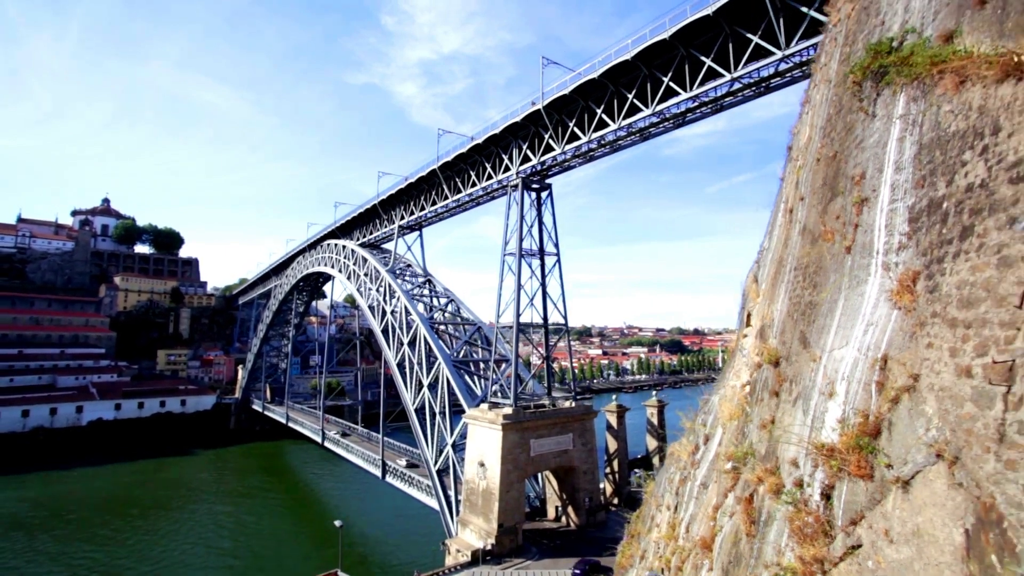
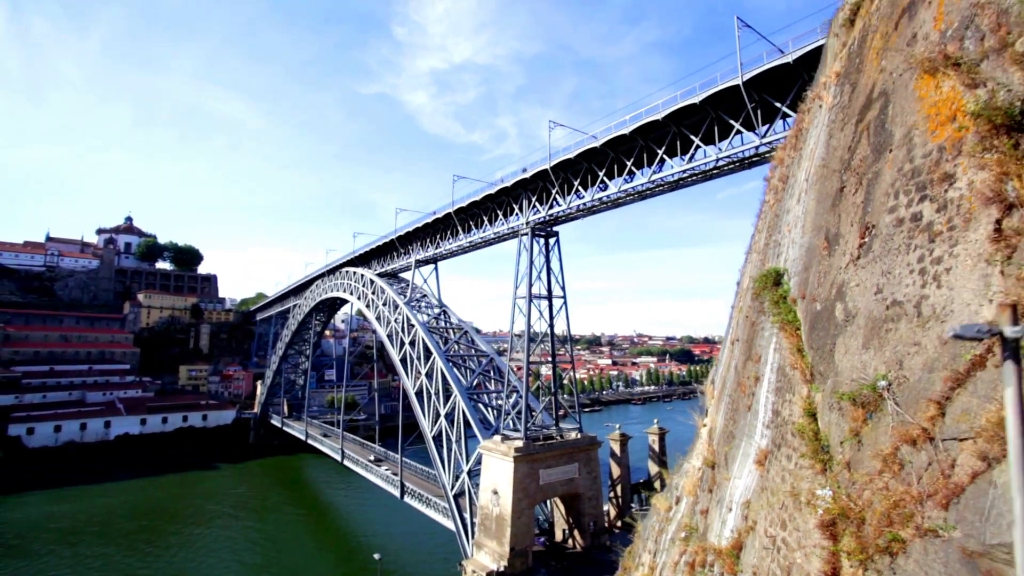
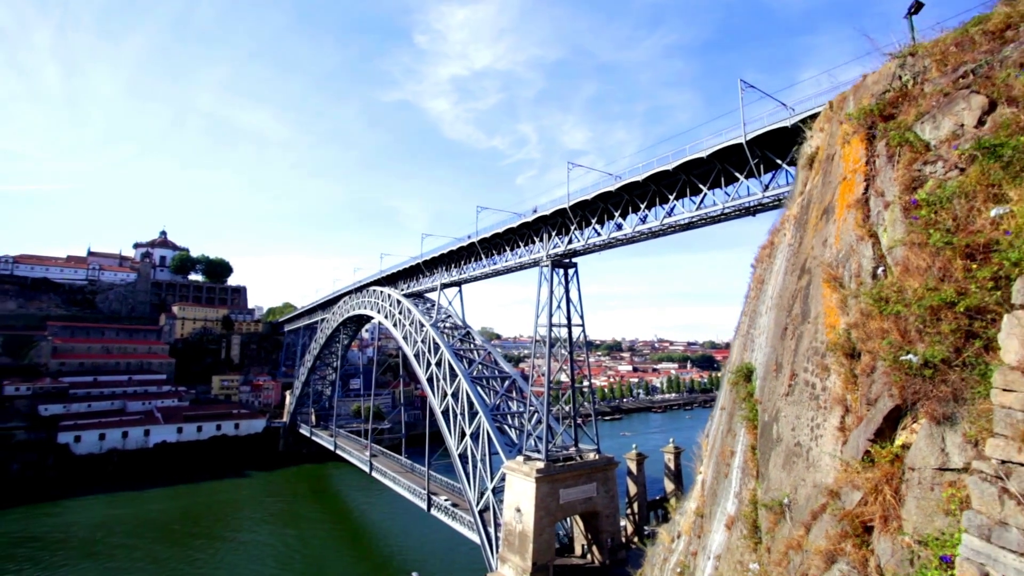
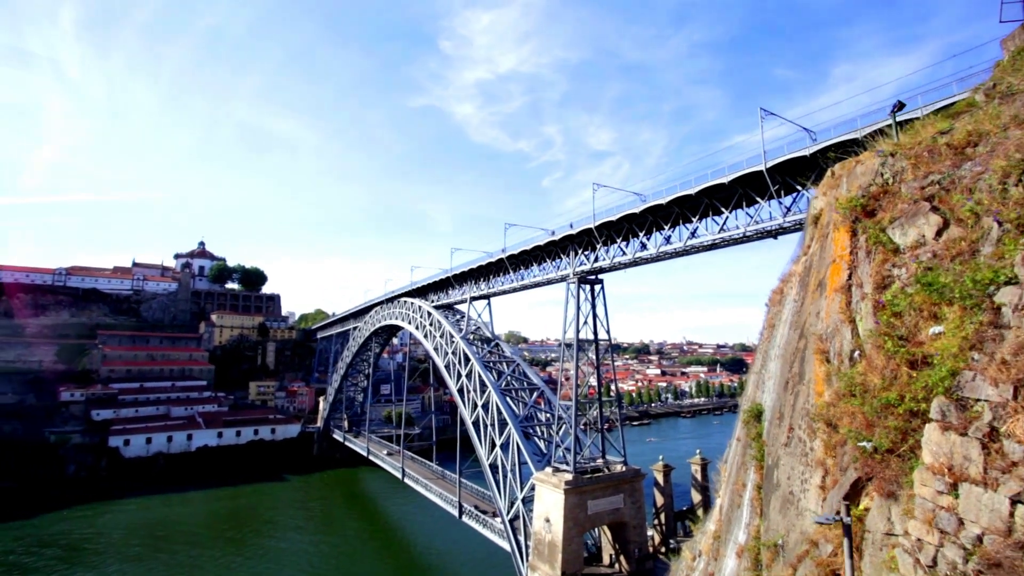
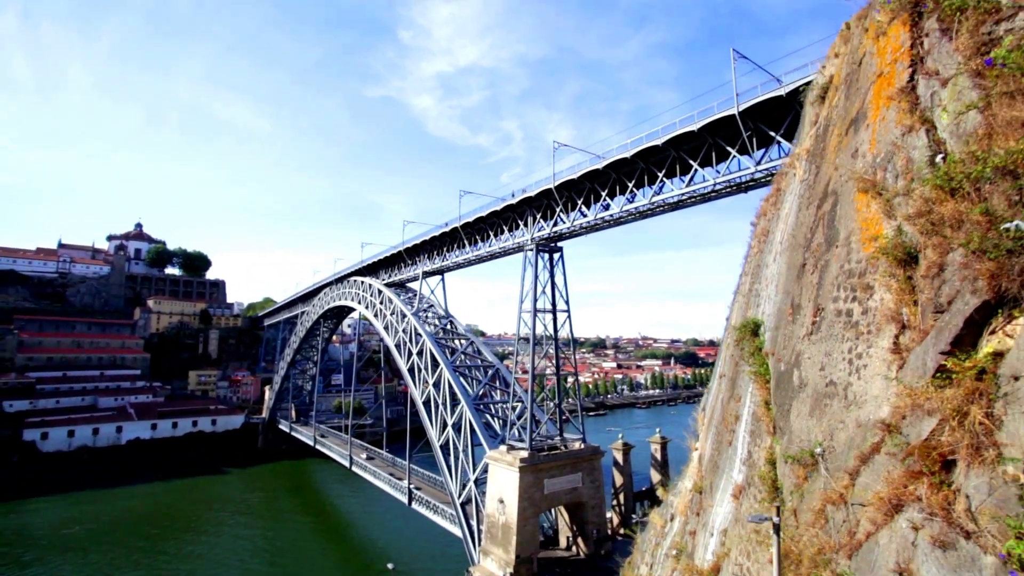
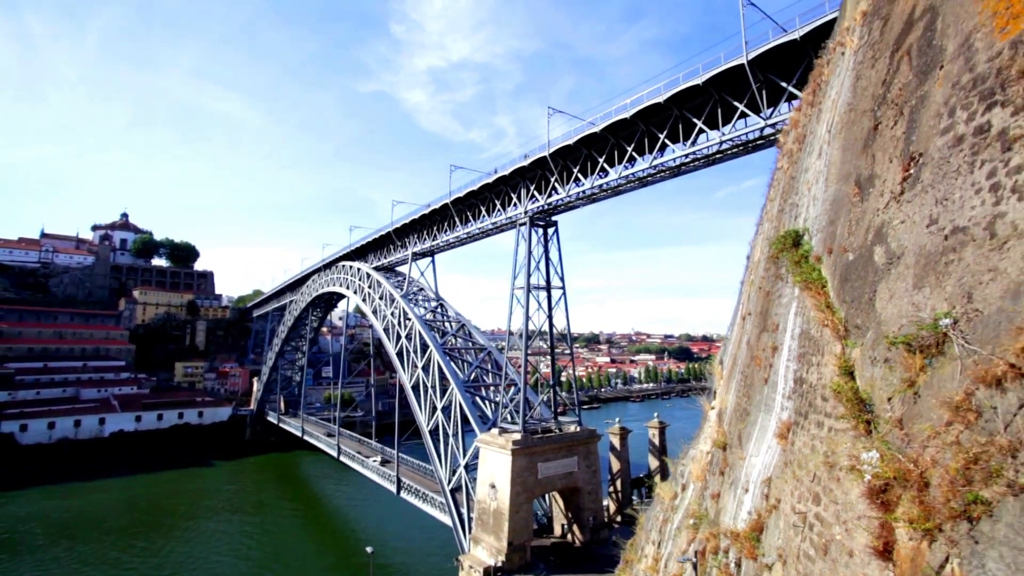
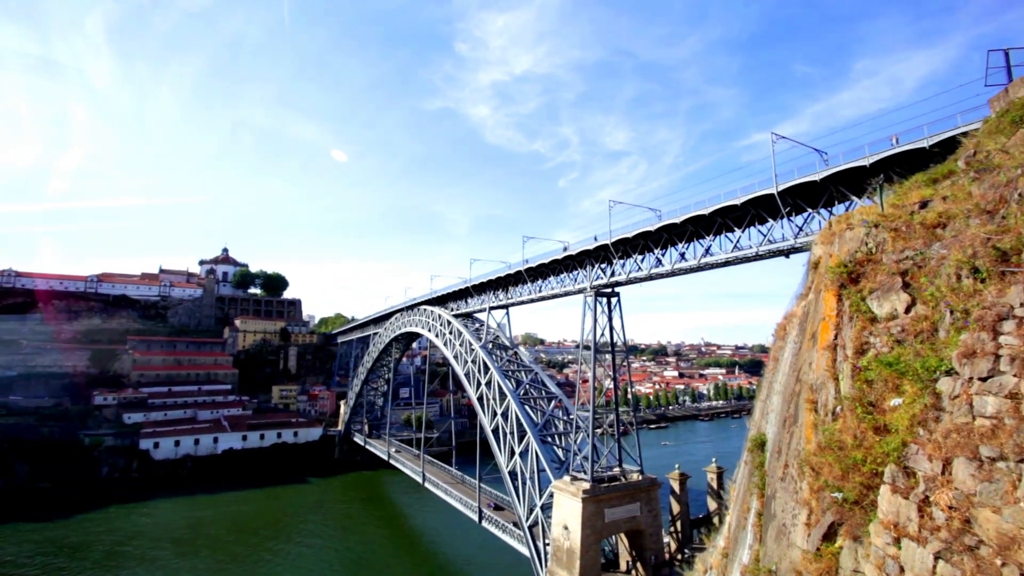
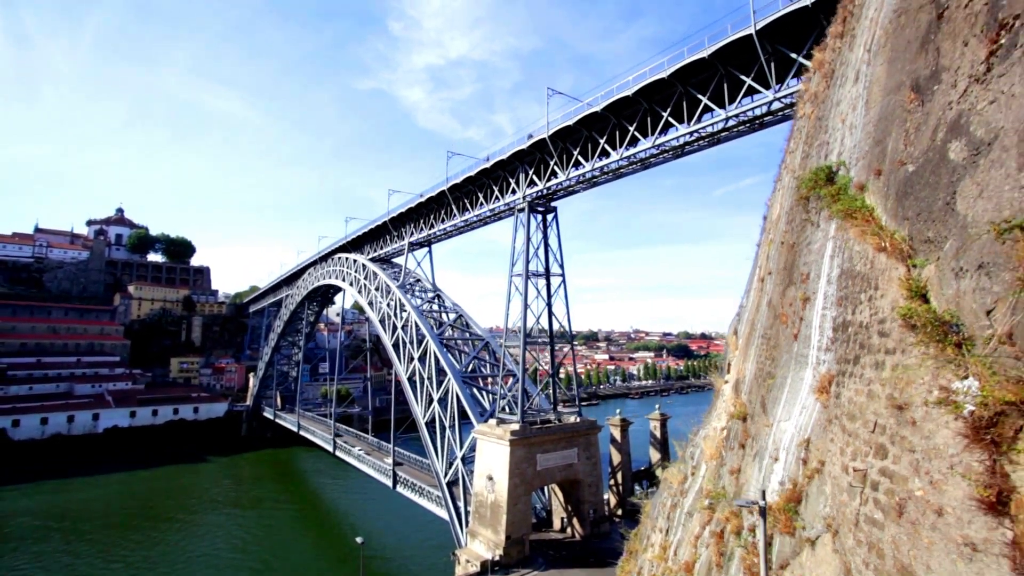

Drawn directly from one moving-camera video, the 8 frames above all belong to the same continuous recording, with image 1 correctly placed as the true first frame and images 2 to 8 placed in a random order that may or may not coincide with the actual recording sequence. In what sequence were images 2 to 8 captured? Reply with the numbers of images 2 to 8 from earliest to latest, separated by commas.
8, 6, 2, 5, 3, 4, 7
